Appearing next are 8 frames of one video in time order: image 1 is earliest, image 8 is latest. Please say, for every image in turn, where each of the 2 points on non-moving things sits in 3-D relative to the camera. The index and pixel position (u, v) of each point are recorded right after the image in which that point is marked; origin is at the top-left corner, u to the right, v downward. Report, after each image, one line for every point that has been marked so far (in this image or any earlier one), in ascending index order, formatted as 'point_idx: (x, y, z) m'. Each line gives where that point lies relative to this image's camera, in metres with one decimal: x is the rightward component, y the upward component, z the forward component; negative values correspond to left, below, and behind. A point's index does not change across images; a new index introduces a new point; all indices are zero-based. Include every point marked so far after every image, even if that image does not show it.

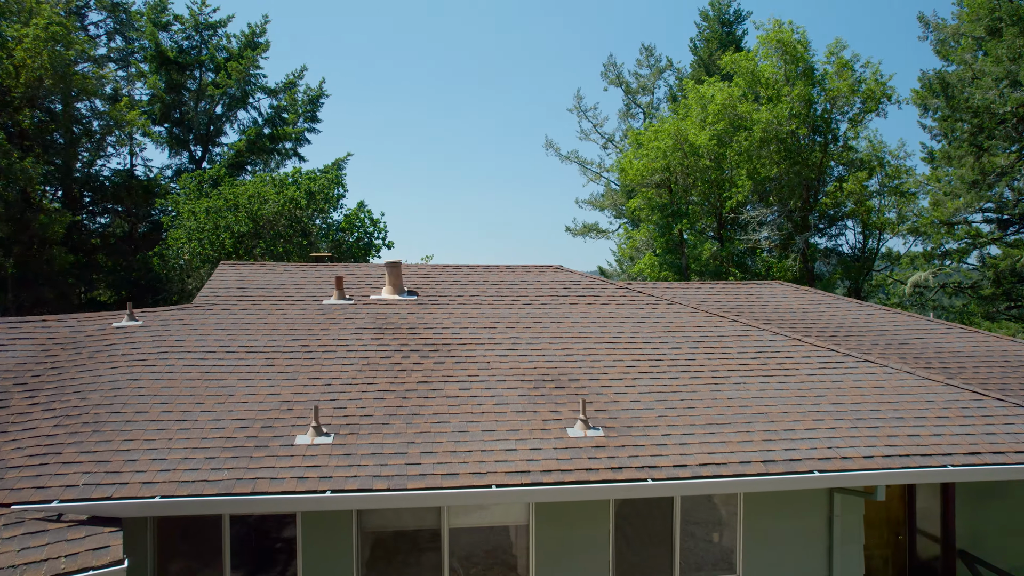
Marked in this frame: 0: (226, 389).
0: (-2.4, -0.8, +4.2) m
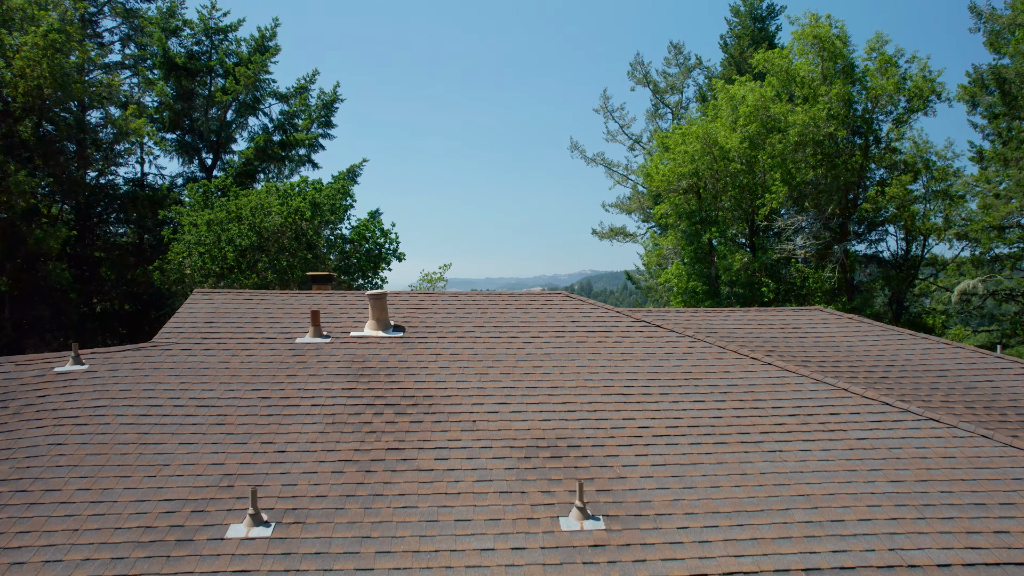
0: (-2.5, -1.2, +3.6) m
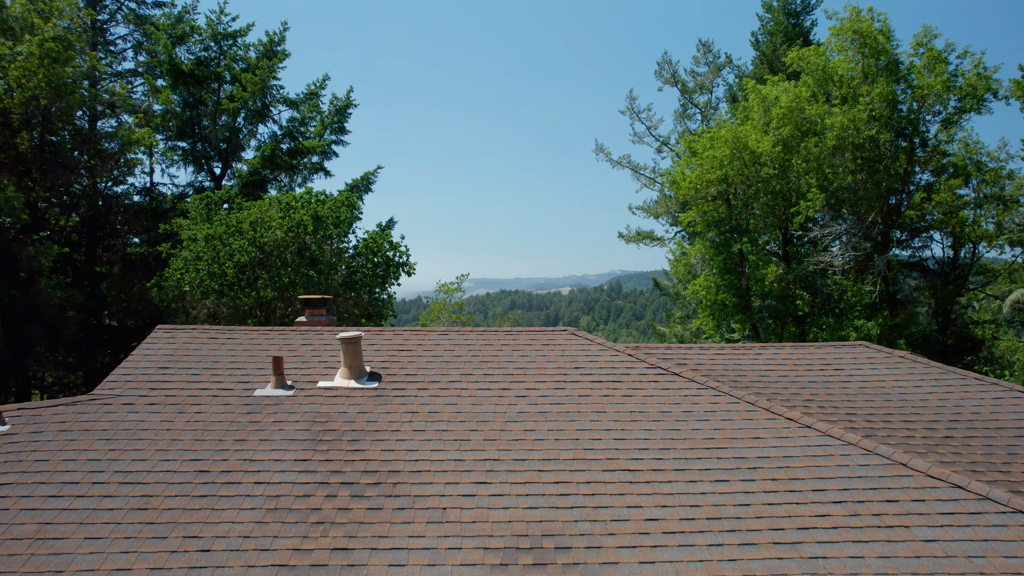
0: (-2.7, -1.6, +2.9) m
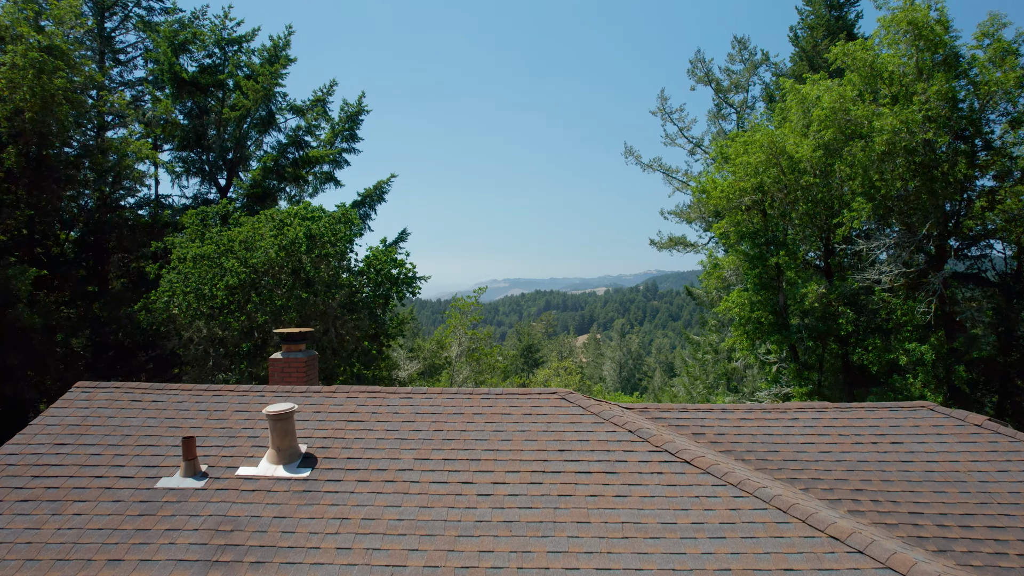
0: (-3.1, -2.1, +2.1) m
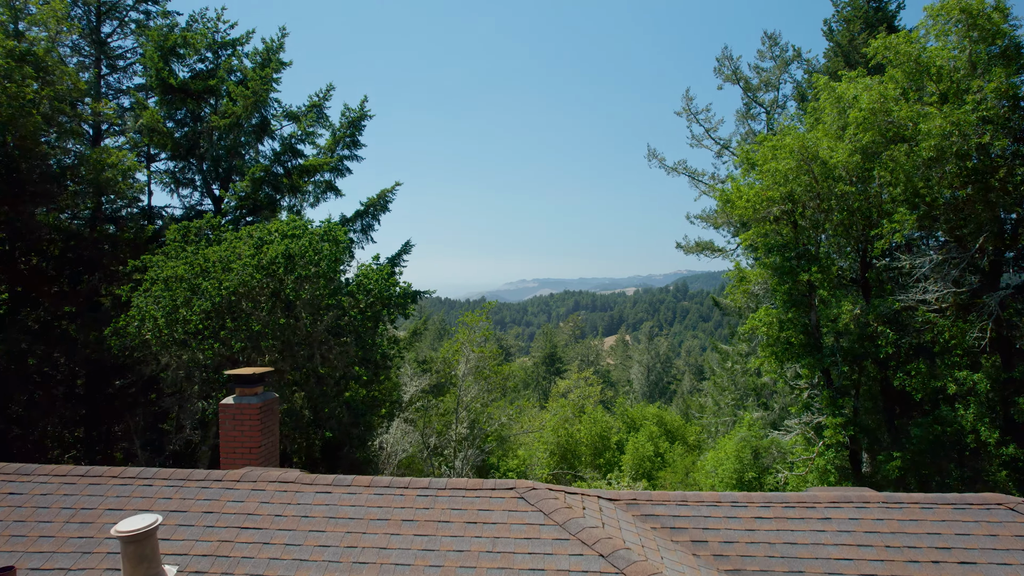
0: (-3.6, -2.6, +1.3) m
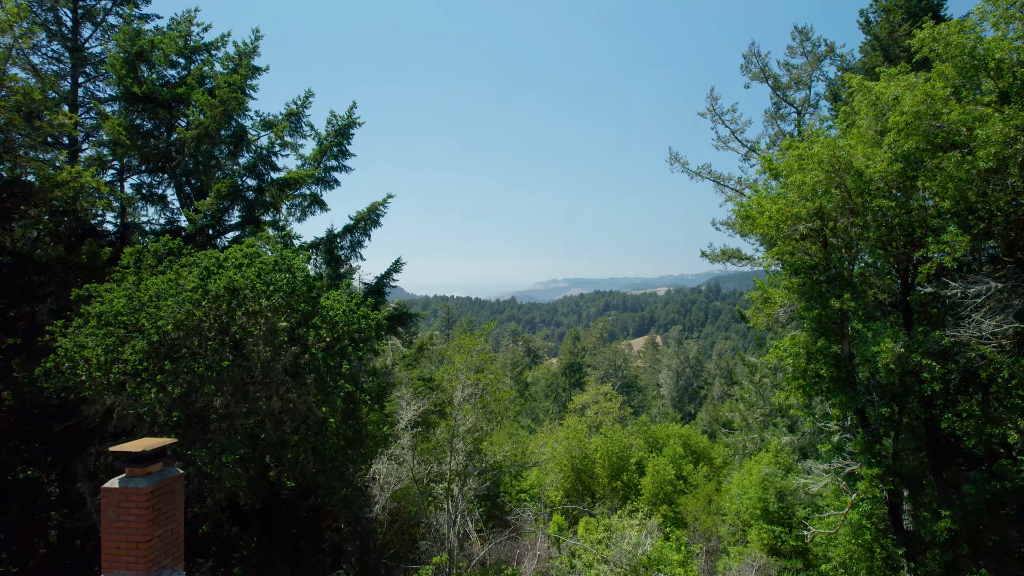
0: (-4.6, -3.3, +0.1) m
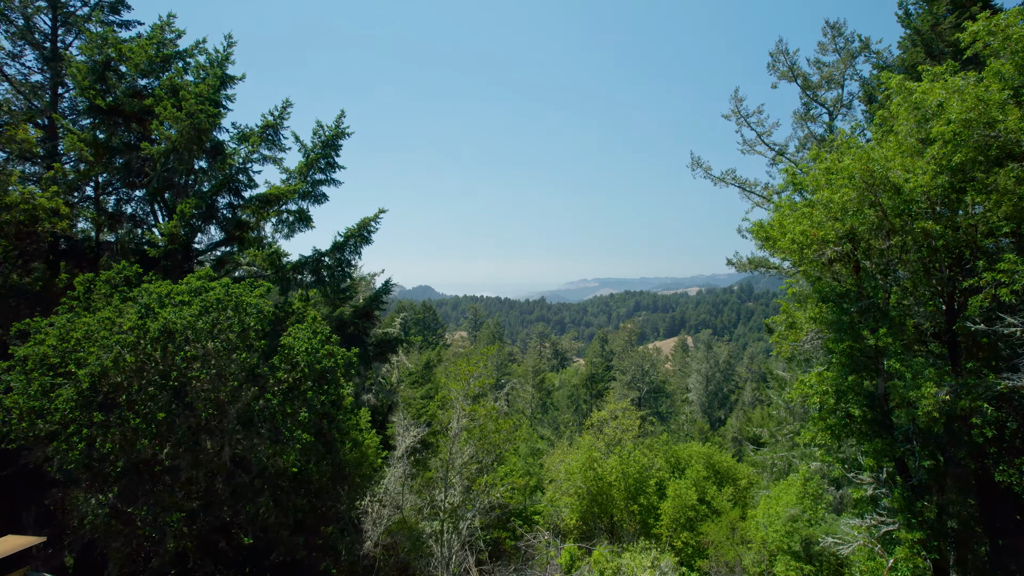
0: (-5.6, -3.9, -0.9) m
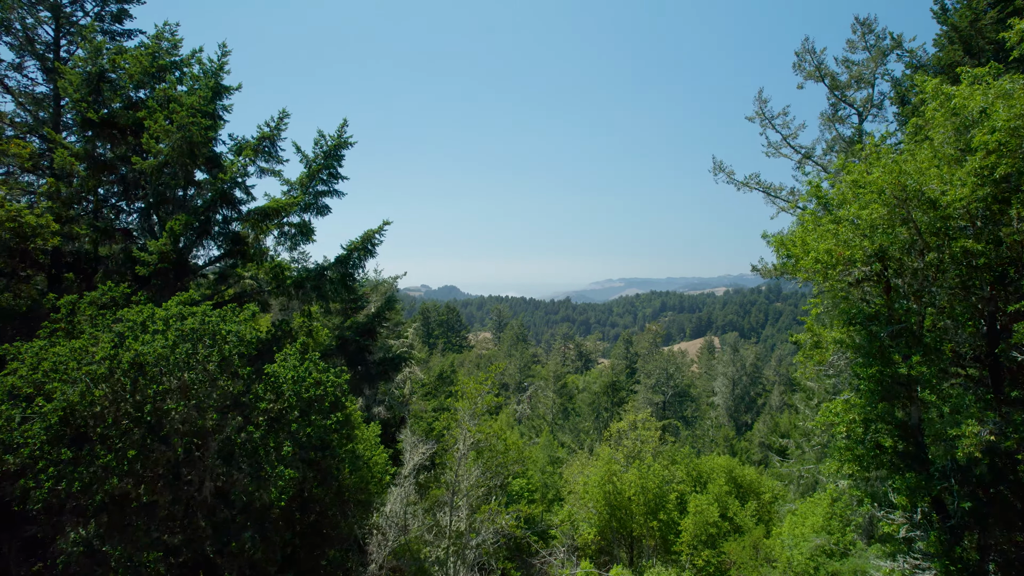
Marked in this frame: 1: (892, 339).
0: (-6.2, -4.4, -1.2) m
1: (+8.3, -1.1, +10.9) m
